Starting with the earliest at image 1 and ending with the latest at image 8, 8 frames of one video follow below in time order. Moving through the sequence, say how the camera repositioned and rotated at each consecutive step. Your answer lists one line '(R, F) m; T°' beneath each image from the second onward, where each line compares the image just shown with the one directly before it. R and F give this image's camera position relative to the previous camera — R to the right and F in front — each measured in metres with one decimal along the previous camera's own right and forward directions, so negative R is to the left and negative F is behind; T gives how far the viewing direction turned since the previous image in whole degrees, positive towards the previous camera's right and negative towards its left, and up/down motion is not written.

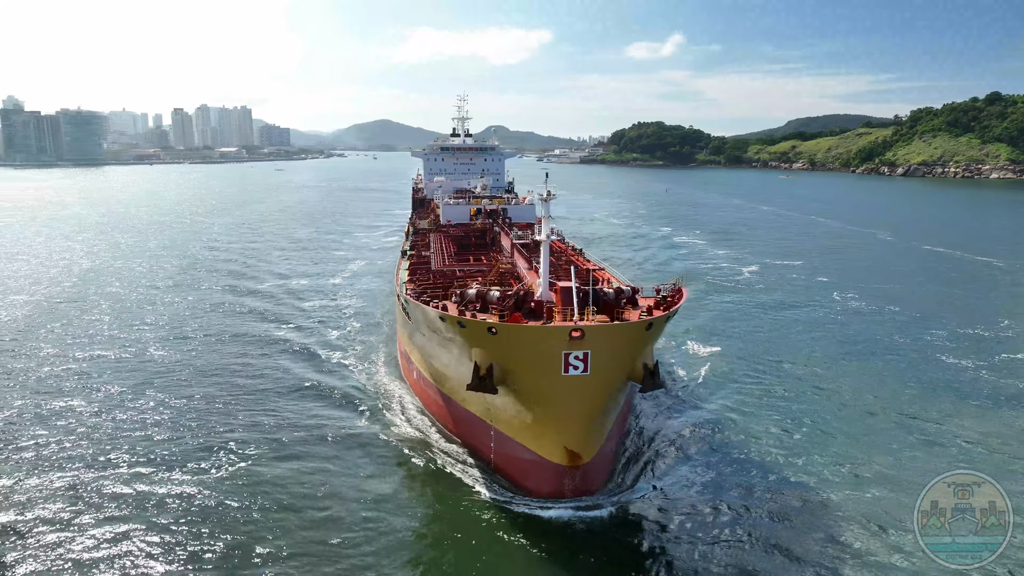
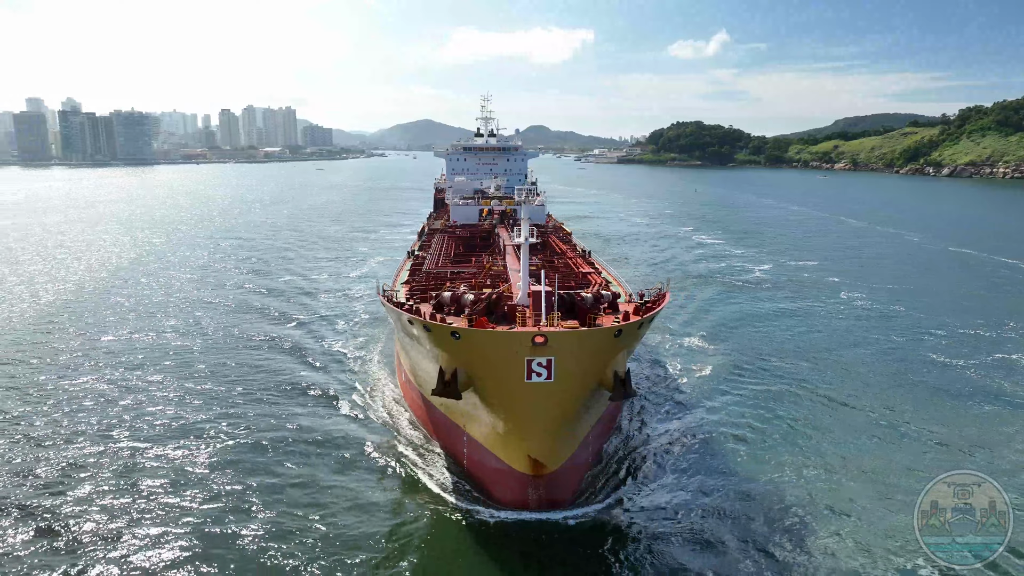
(+1.1, -0.6) m; -3°
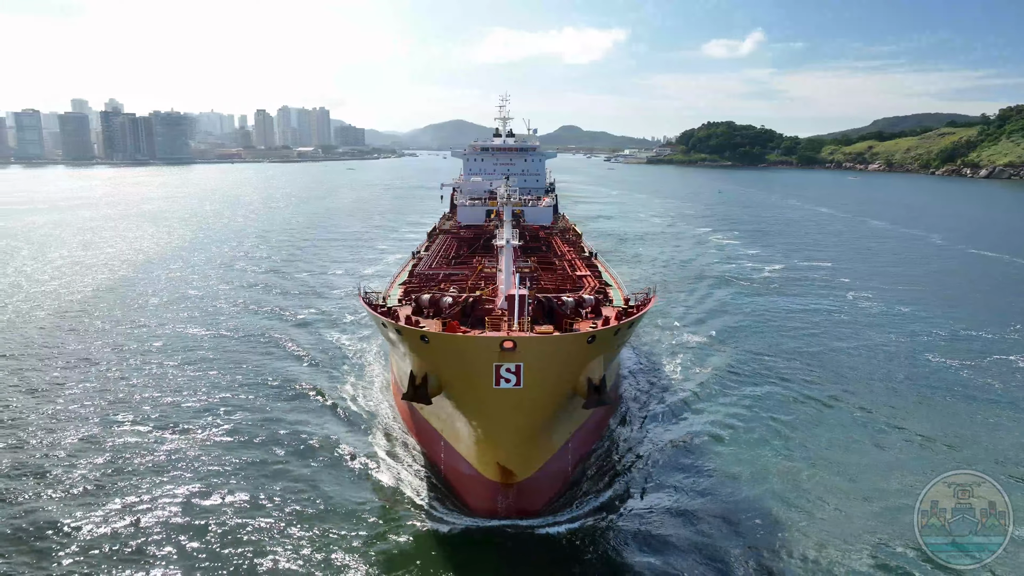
(+0.9, -0.5) m; -3°
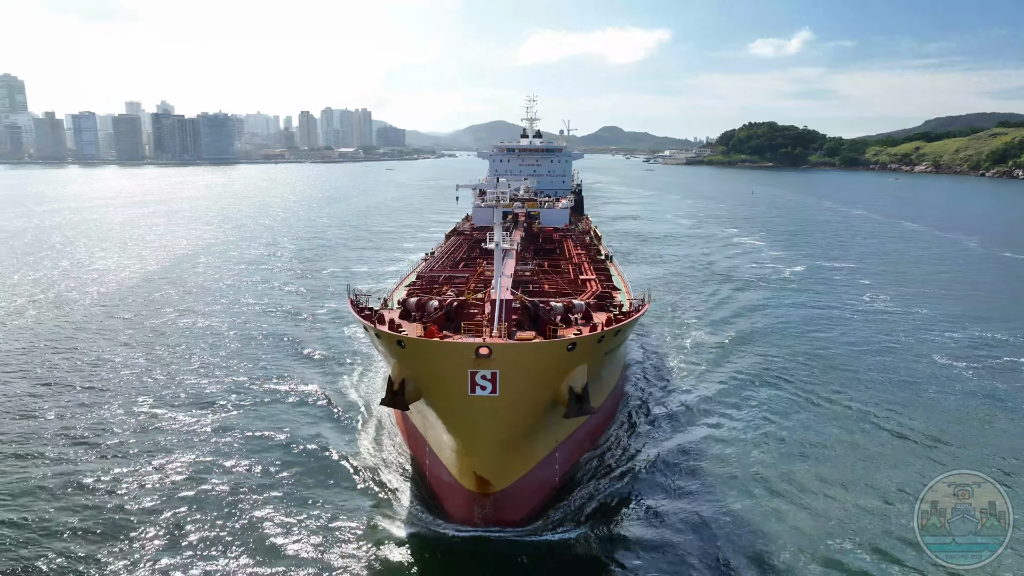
(+0.8, -0.5) m; -3°
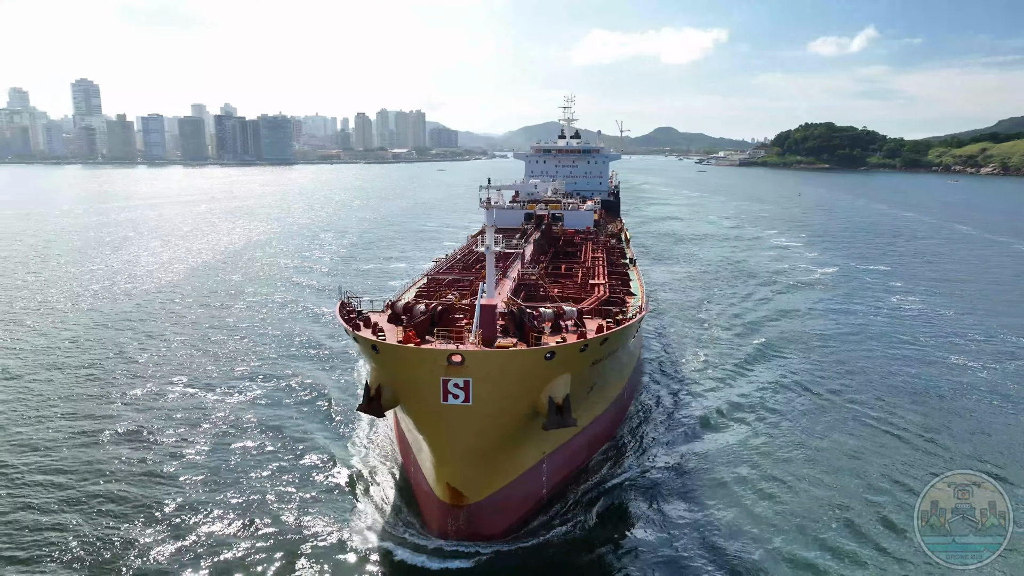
(+0.9, -0.6) m; -4°
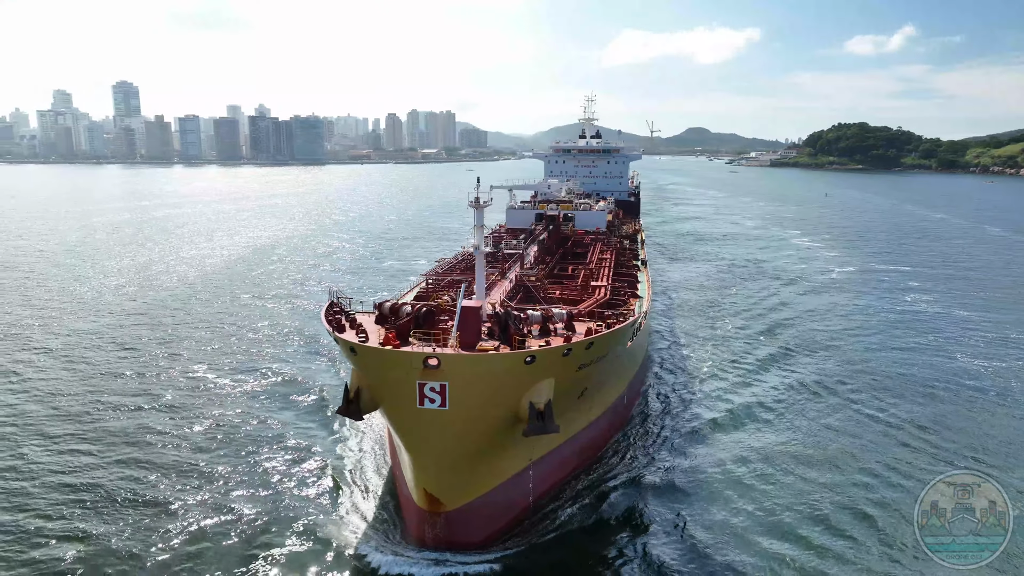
(+0.6, -0.4) m; -2°
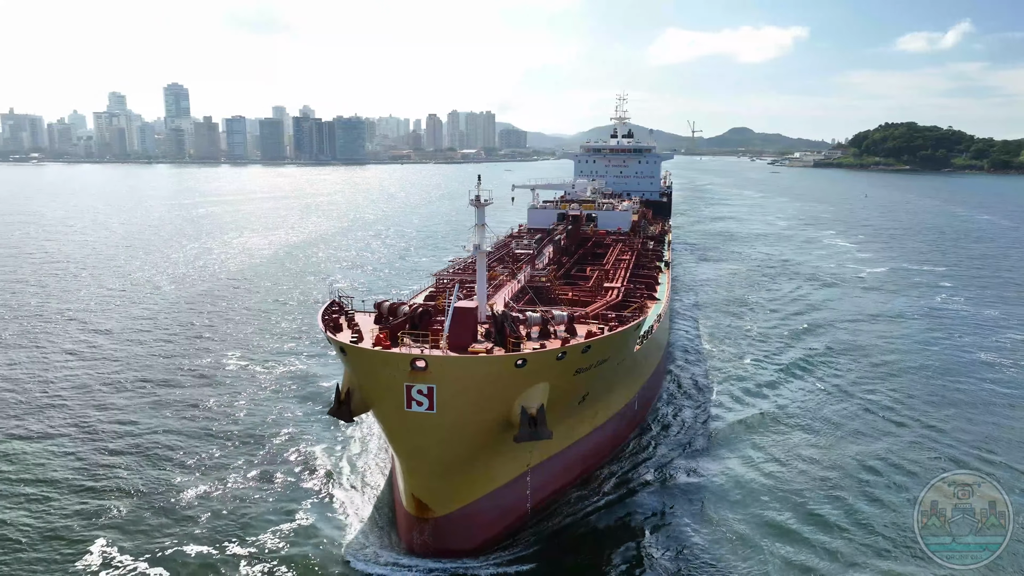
(+0.5, -0.4) m; -3°
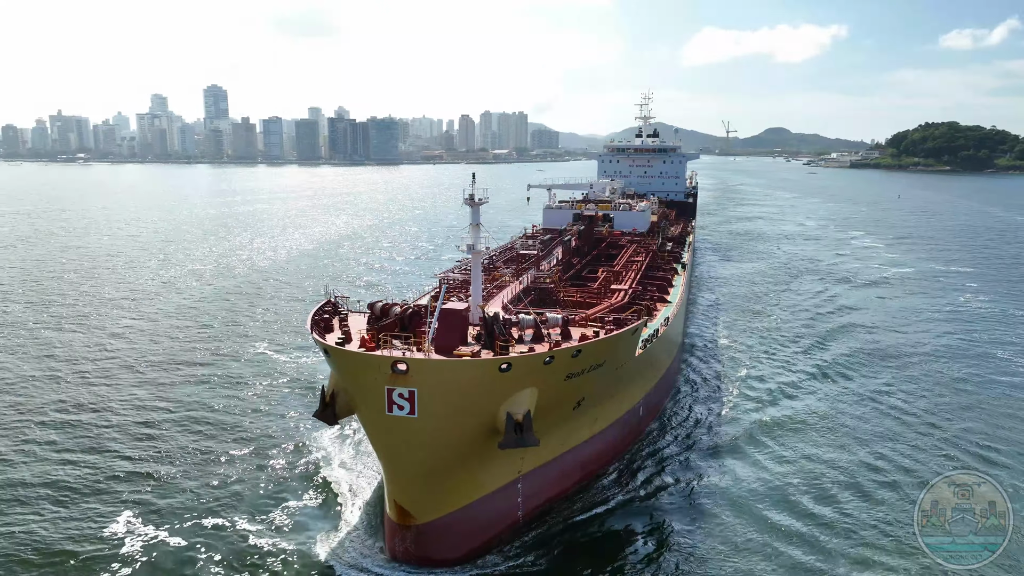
(+0.5, -0.3) m; -3°
